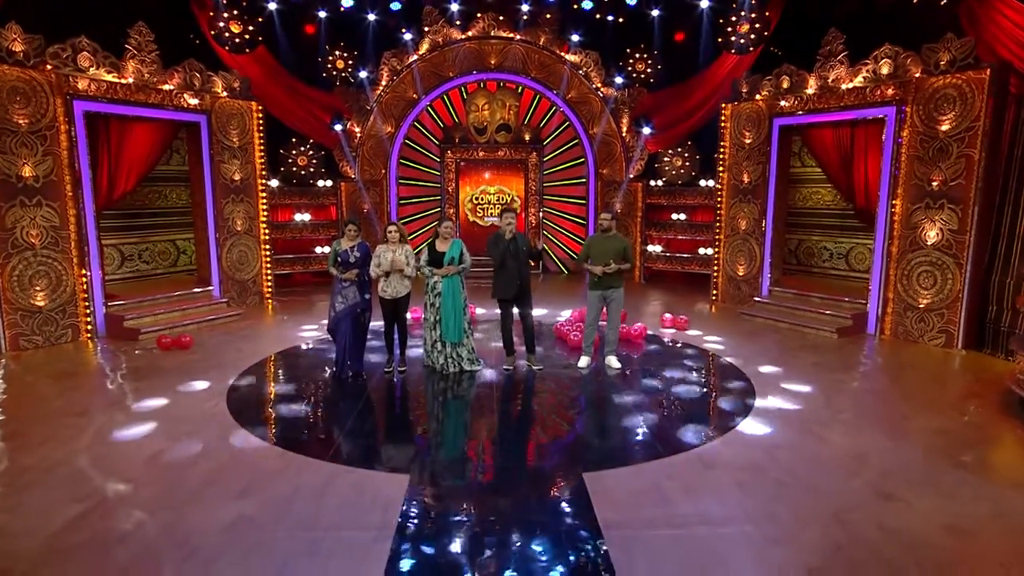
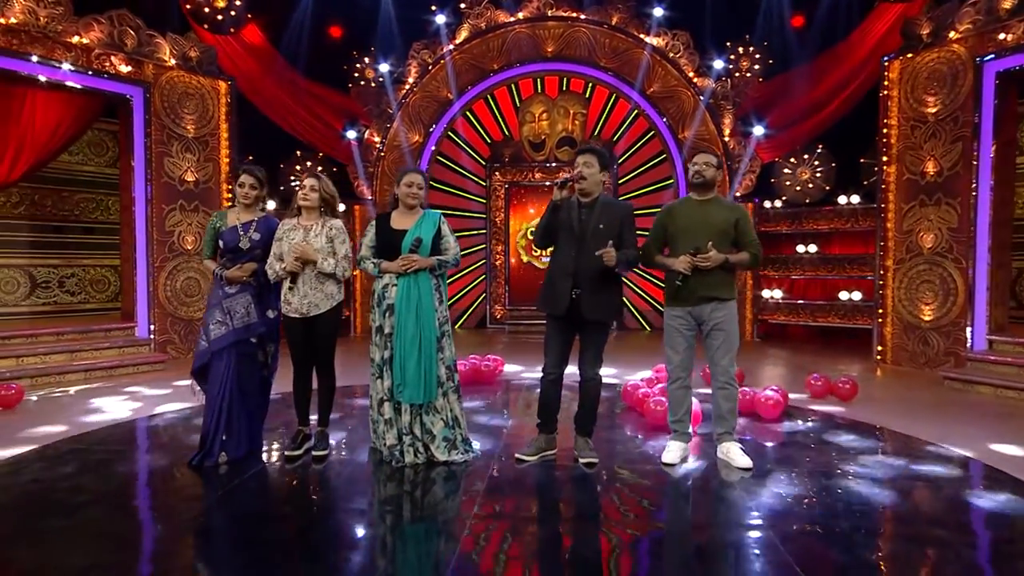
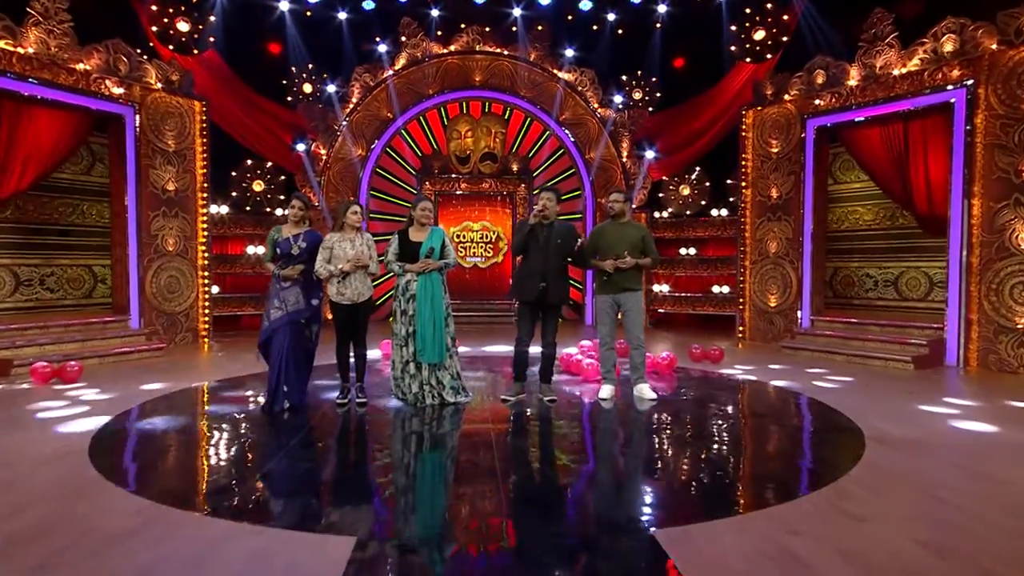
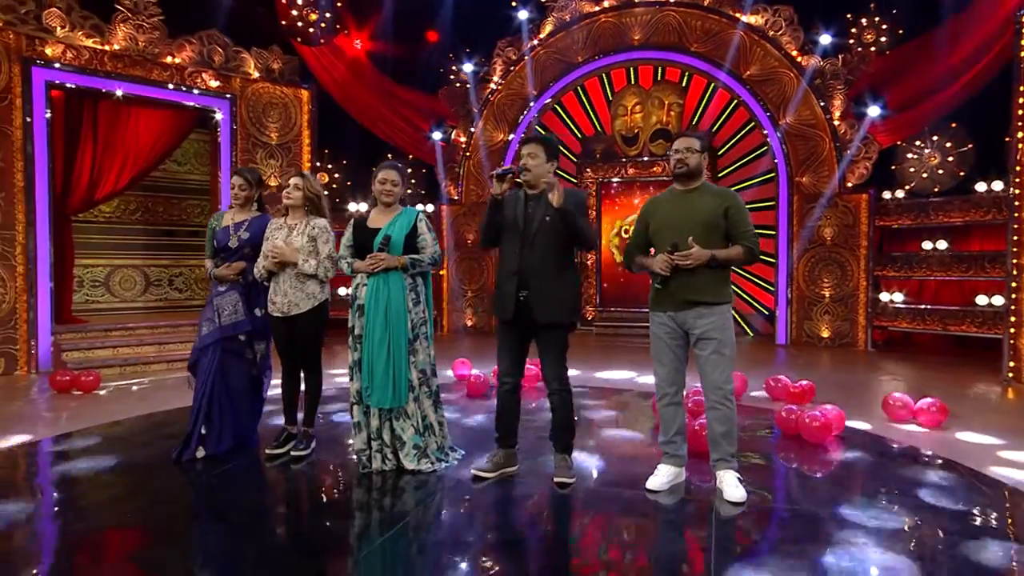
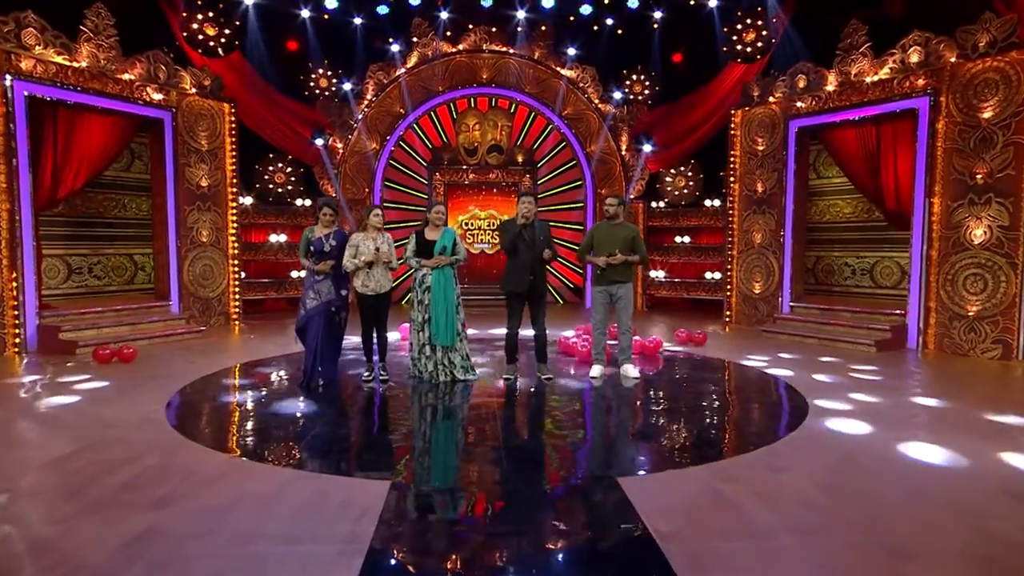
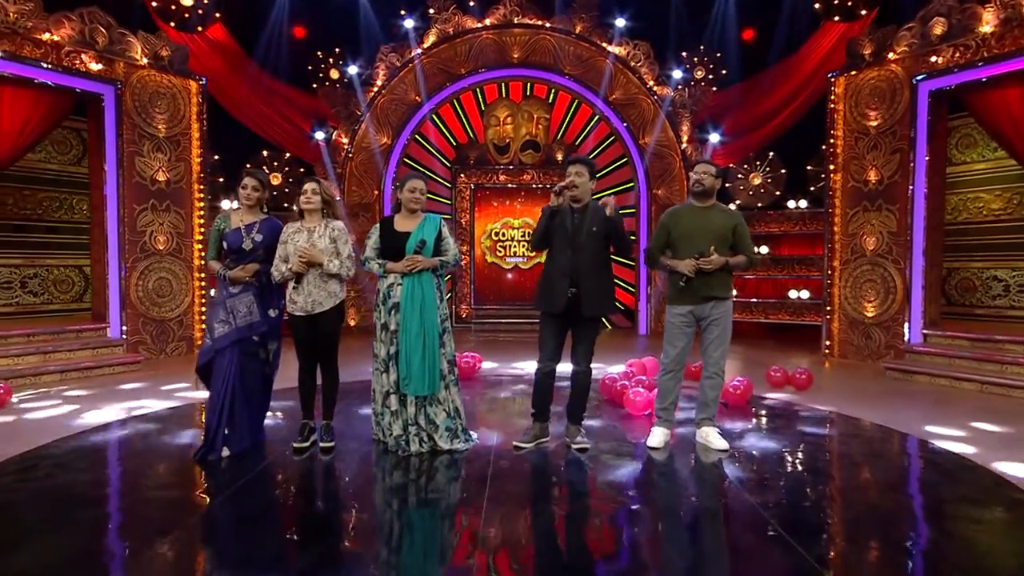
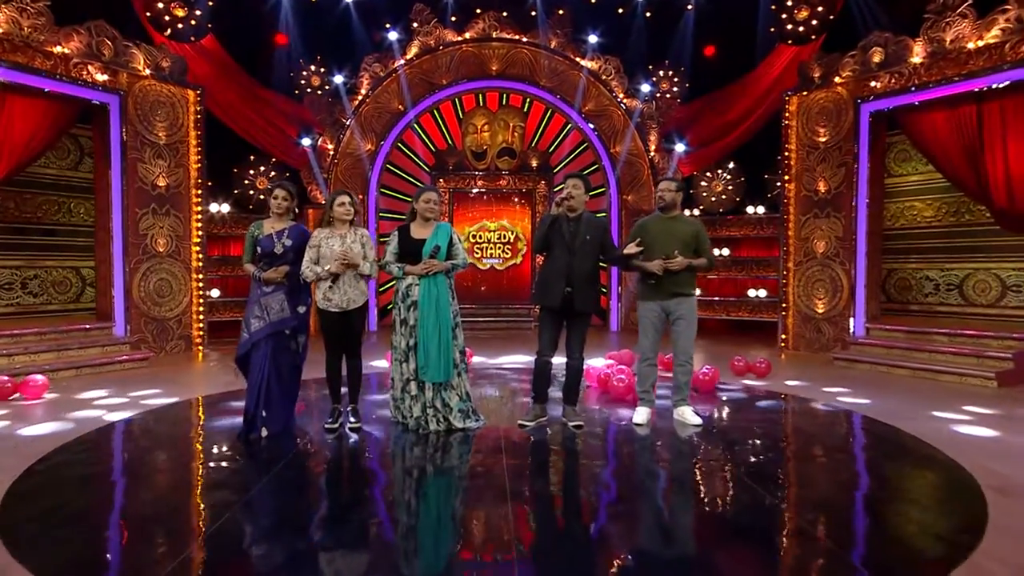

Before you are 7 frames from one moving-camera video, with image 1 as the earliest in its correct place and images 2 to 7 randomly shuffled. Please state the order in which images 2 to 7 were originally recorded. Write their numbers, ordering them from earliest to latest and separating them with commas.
5, 3, 7, 6, 2, 4
